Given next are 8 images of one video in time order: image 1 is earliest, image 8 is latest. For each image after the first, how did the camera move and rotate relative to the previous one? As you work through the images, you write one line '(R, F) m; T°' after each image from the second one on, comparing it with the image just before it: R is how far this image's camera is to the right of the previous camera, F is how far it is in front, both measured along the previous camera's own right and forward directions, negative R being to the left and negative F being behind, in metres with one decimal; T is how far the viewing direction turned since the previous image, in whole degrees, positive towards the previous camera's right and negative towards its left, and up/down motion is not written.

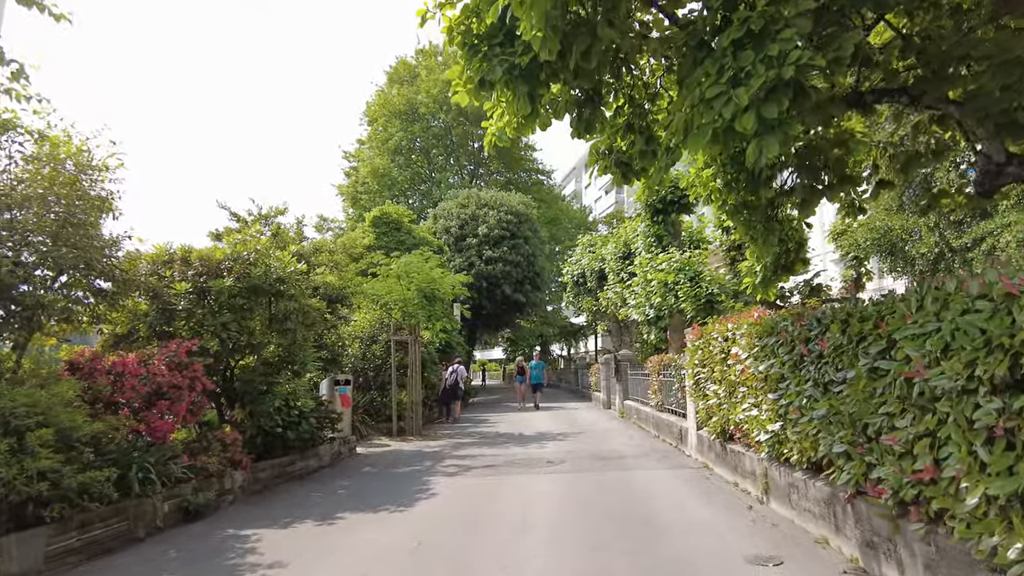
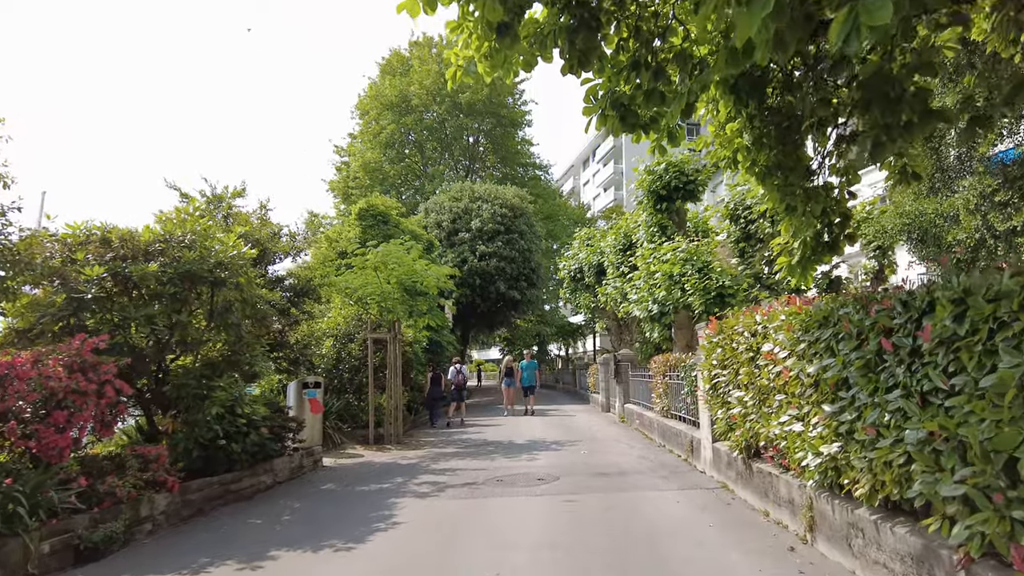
(+0.2, +1.4) m; 0°
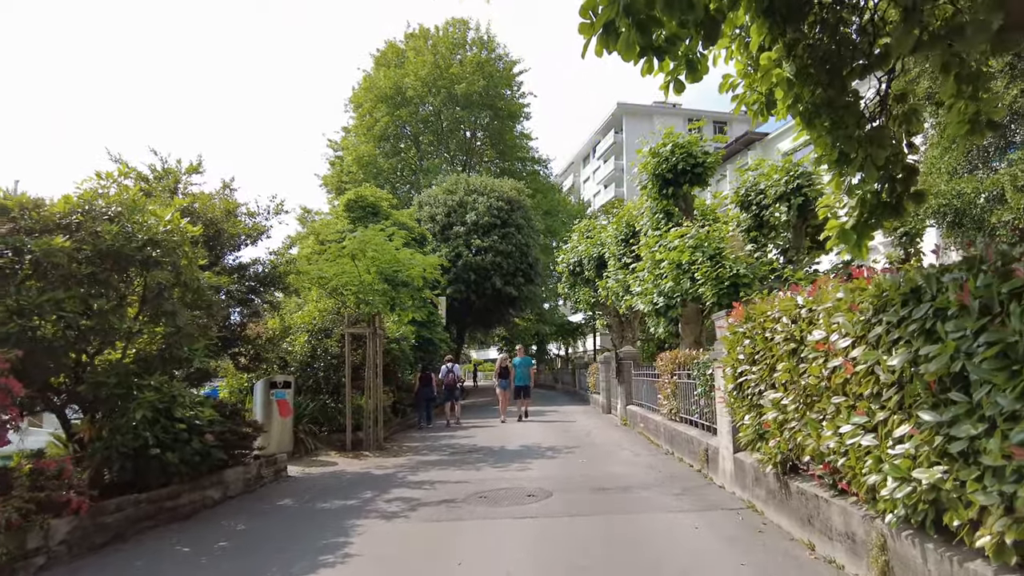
(+0.2, +1.2) m; 0°
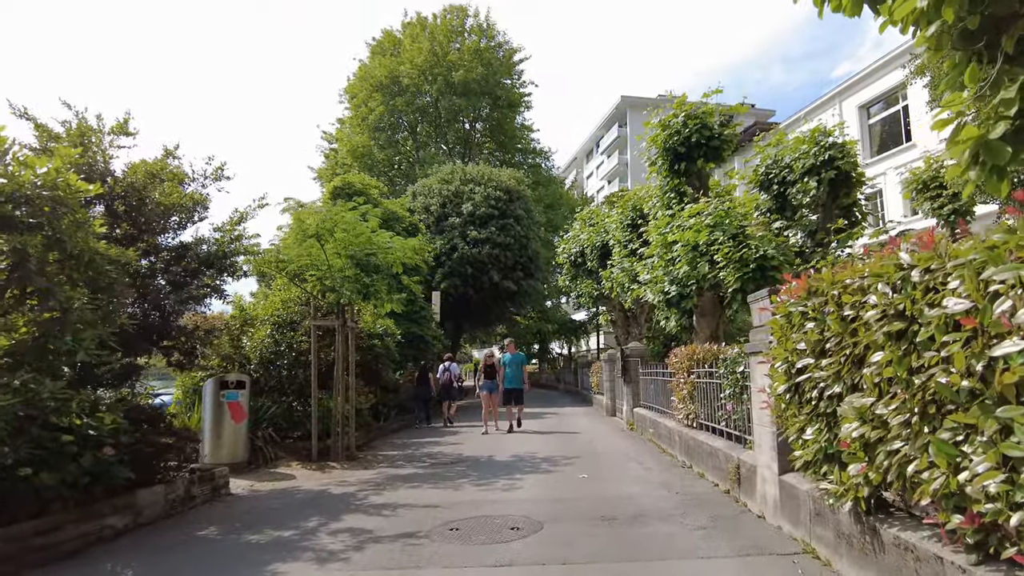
(+0.2, +1.6) m; 0°
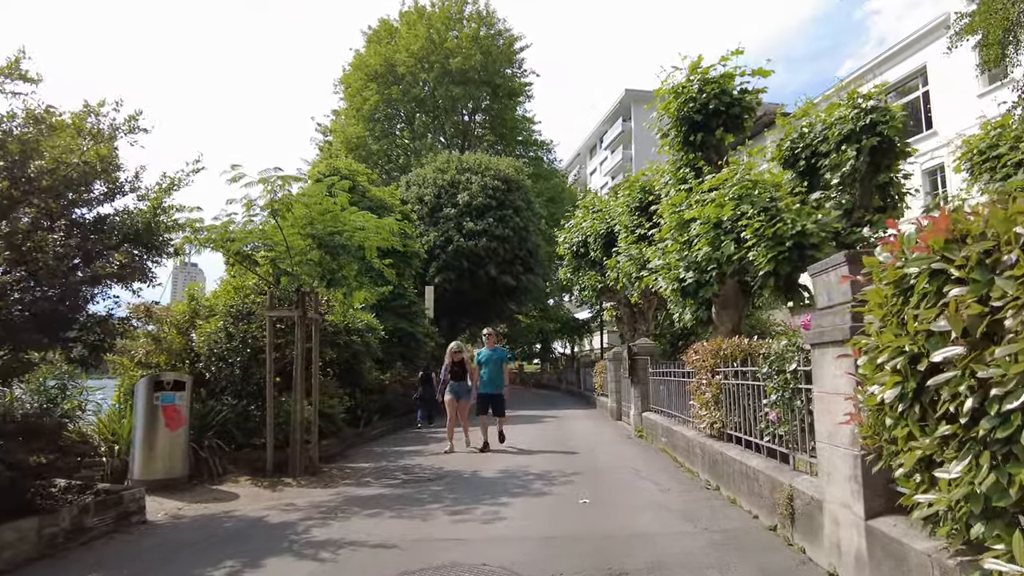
(+0.2, +1.6) m; 0°
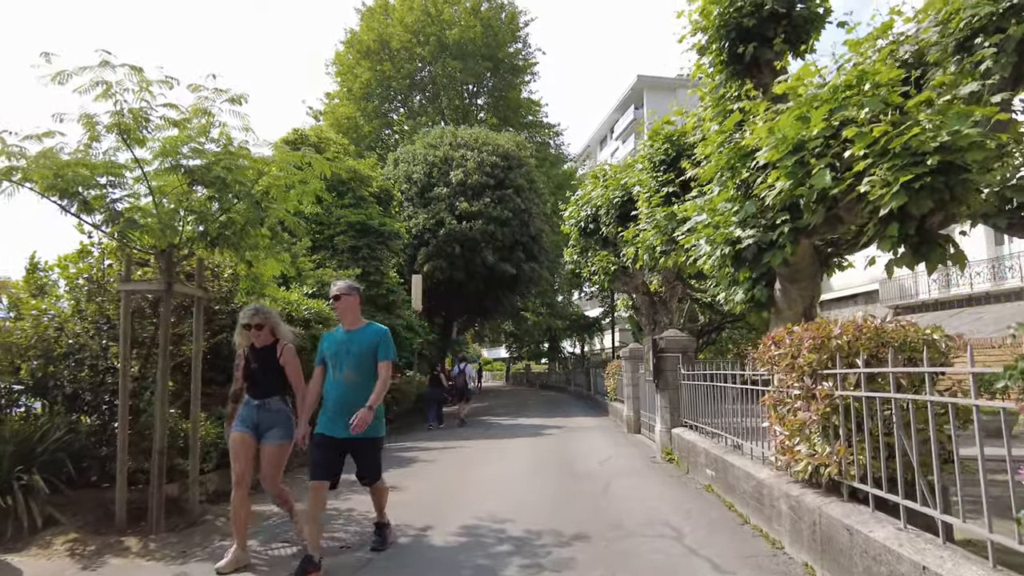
(+0.4, +3.1) m; -1°
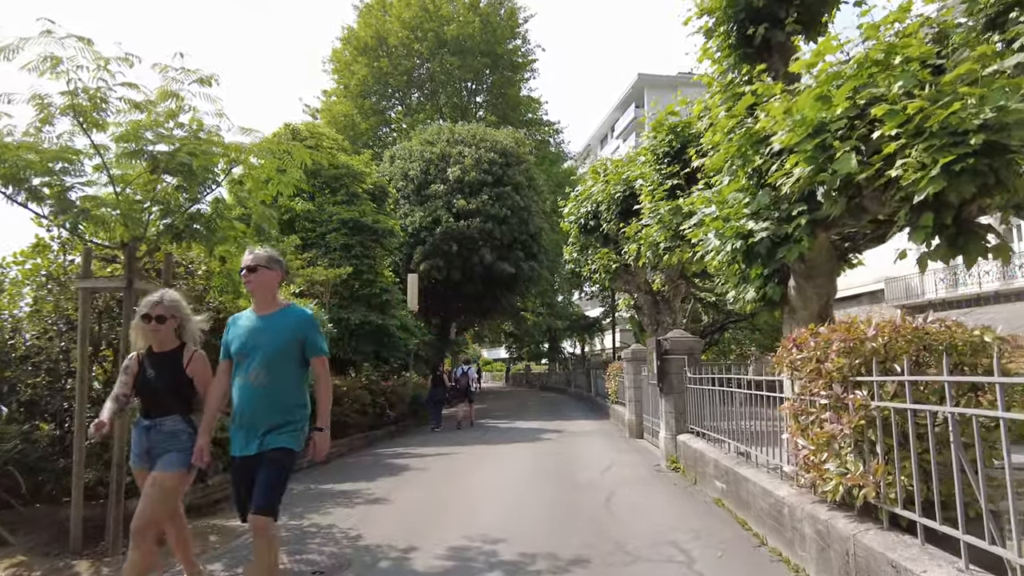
(+0.1, +0.5) m; 0°
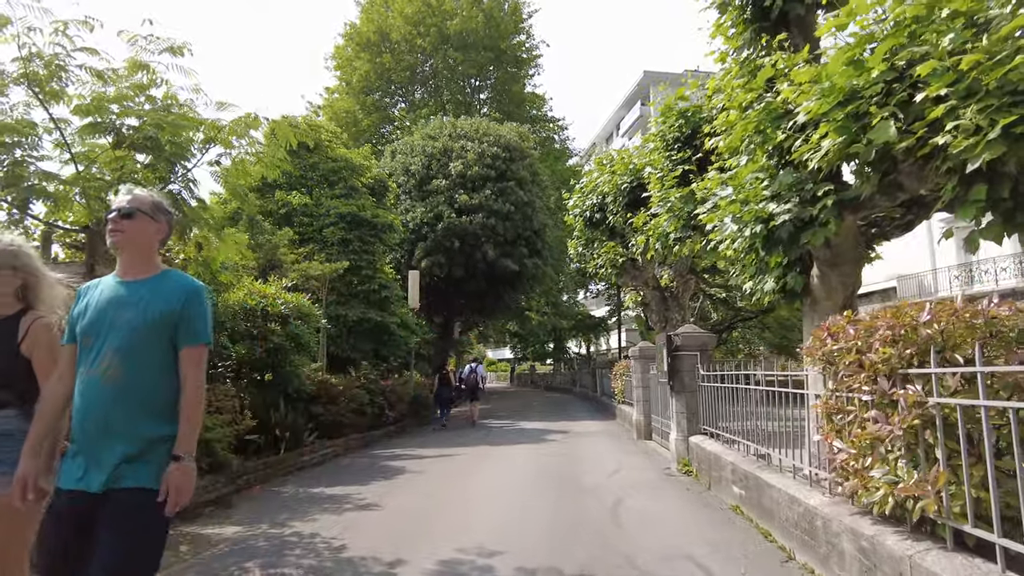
(+0.1, +0.5) m; 0°
